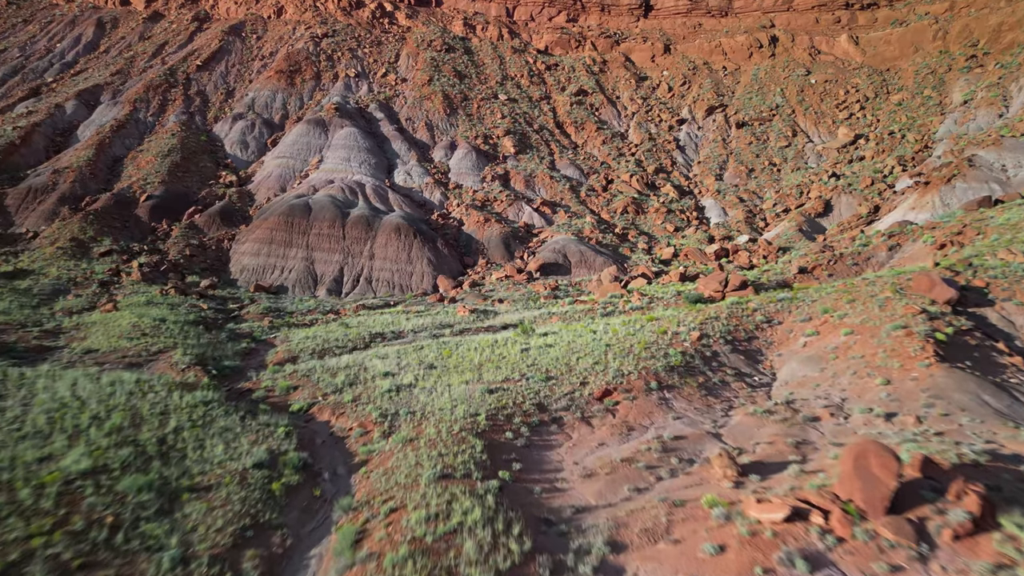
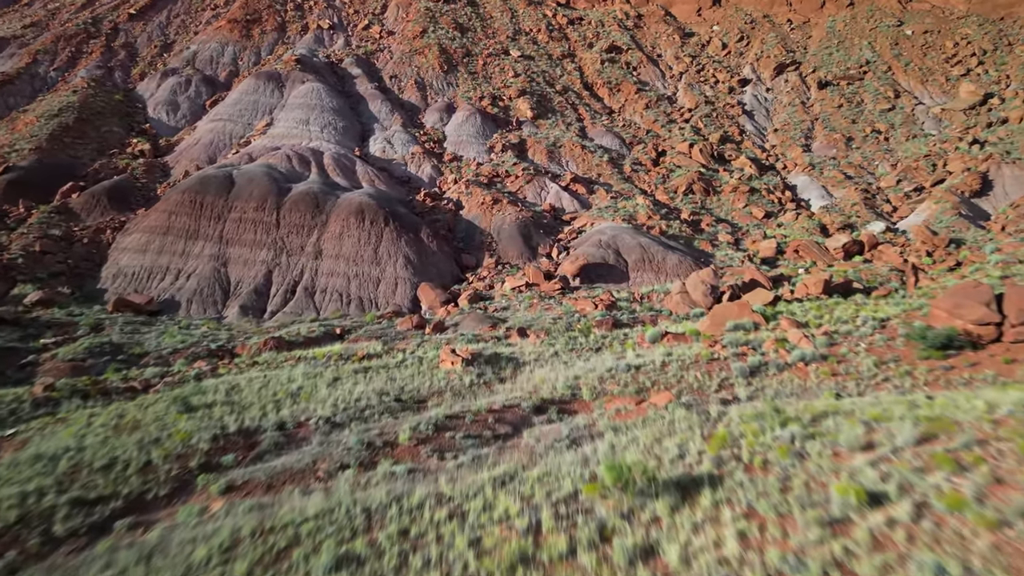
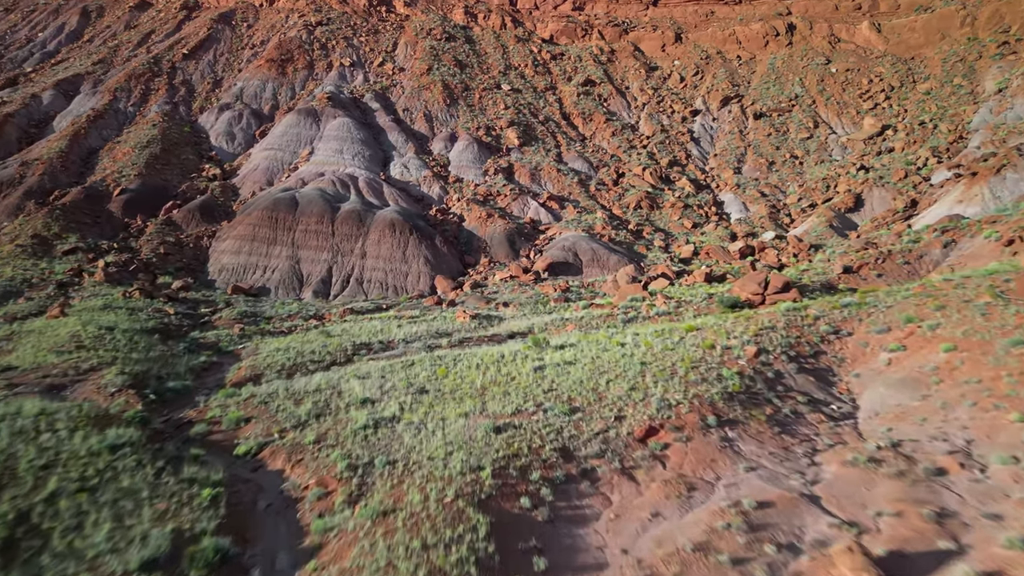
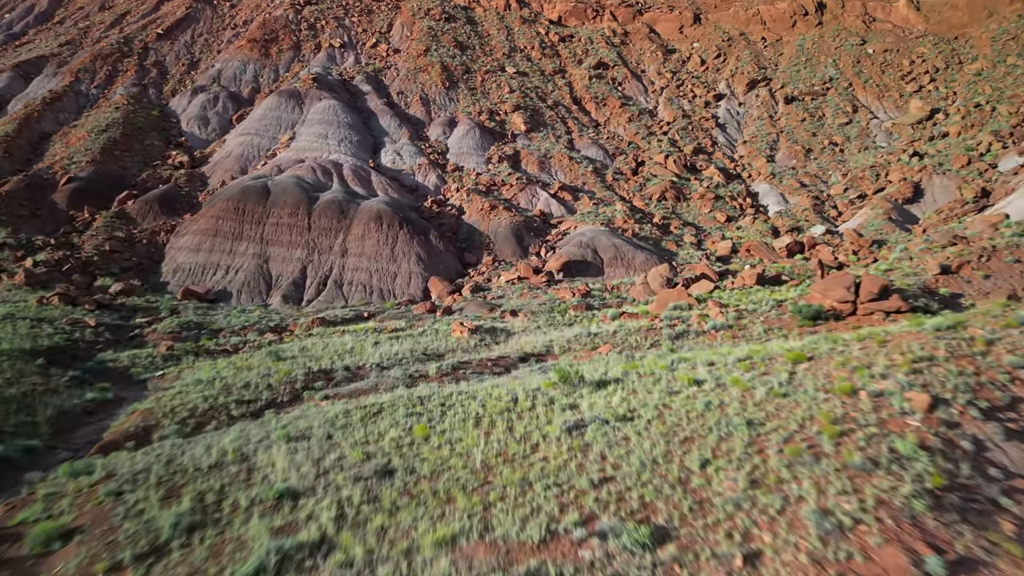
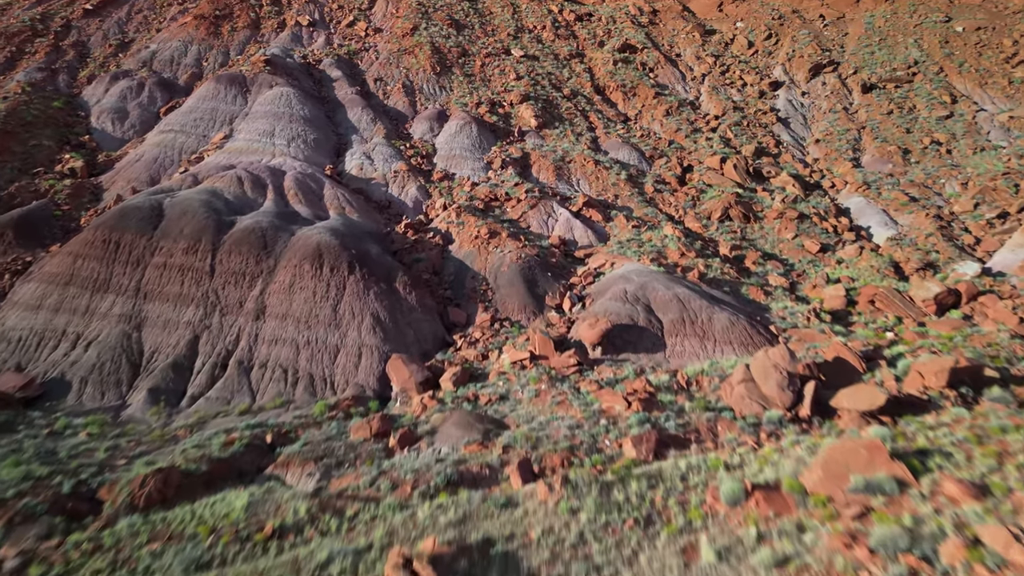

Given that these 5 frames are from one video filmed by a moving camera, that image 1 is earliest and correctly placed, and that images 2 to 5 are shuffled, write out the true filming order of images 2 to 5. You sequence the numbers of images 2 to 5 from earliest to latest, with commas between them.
3, 4, 2, 5
